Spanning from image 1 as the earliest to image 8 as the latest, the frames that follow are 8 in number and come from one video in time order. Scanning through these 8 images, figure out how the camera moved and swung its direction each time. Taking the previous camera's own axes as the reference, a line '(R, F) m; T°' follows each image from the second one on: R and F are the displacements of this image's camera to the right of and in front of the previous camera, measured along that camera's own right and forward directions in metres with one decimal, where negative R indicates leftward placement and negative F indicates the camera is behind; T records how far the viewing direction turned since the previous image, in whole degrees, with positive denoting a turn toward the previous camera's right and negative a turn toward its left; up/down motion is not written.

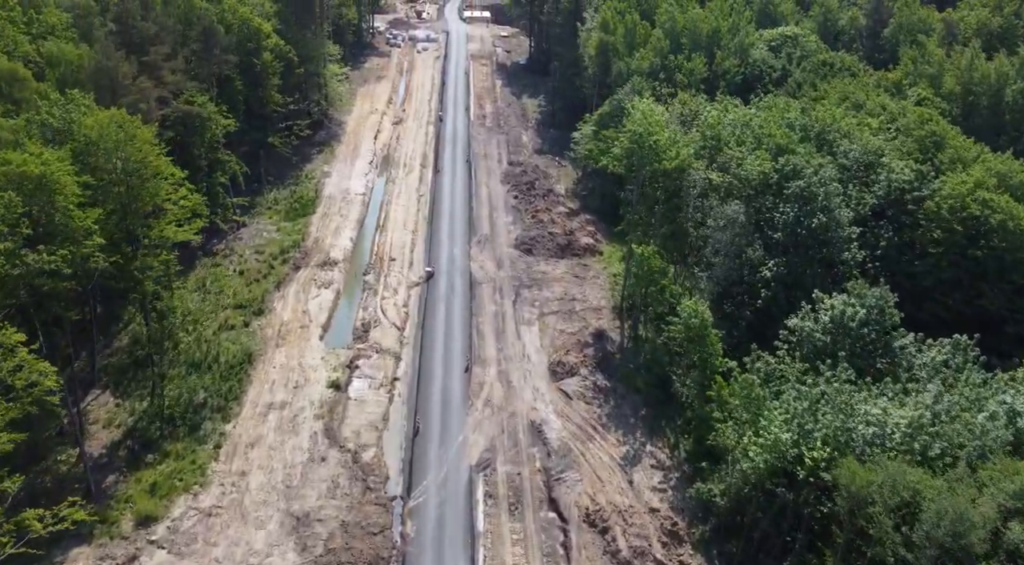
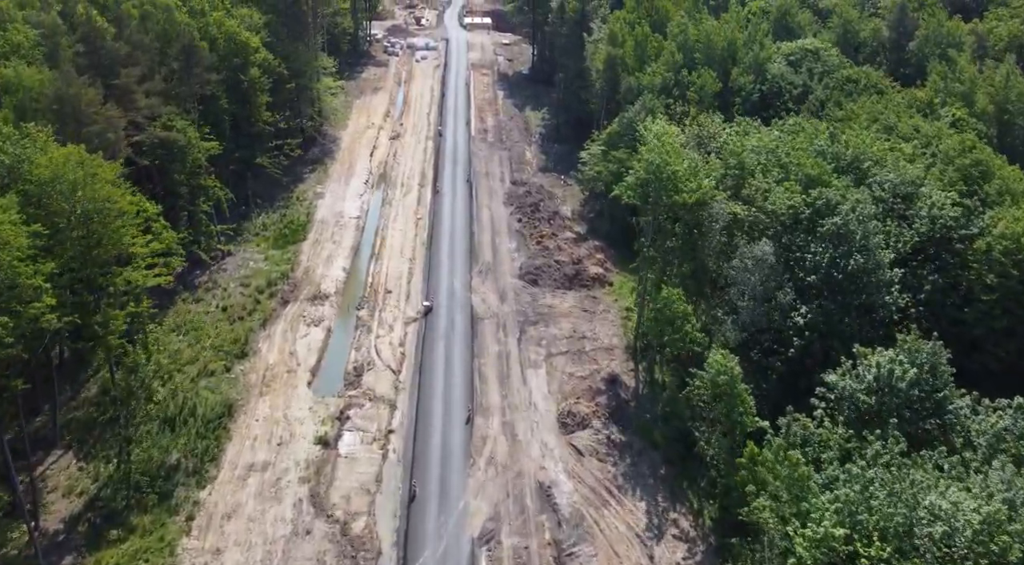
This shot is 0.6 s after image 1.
(-0.3, +4.6) m; 0°
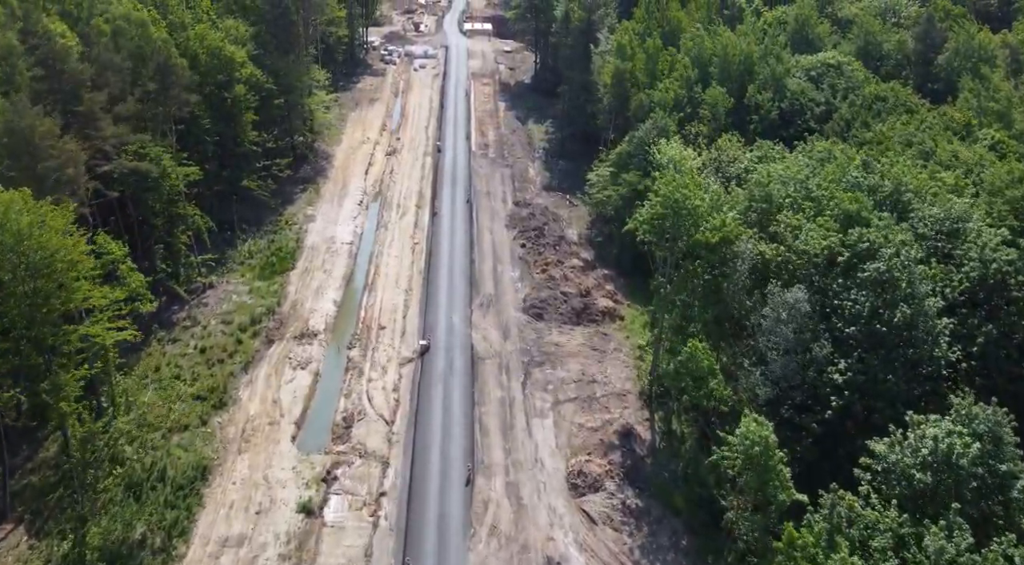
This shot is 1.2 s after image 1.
(-0.2, +4.7) m; 0°
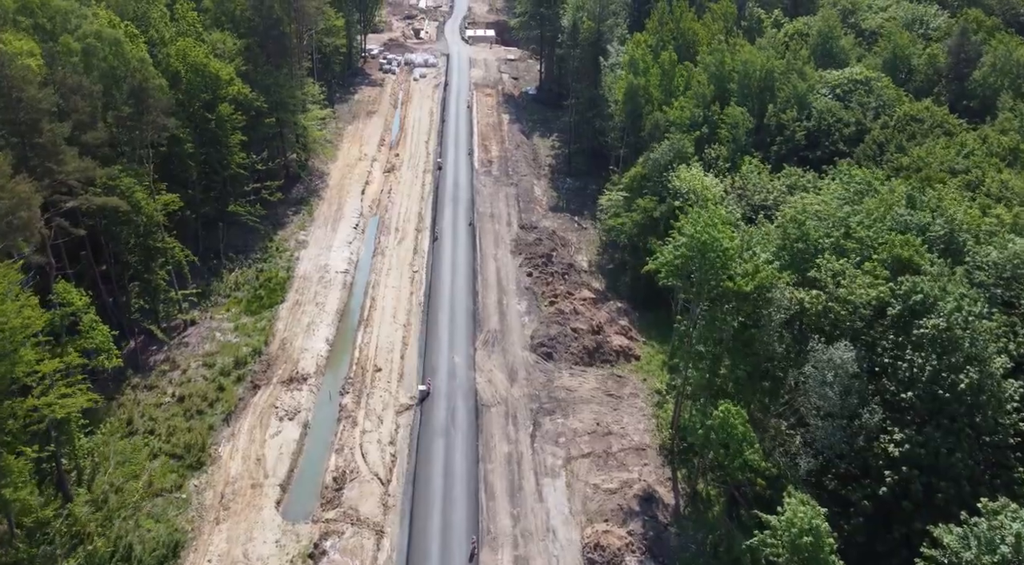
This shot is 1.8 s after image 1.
(-0.4, +4.6) m; 0°
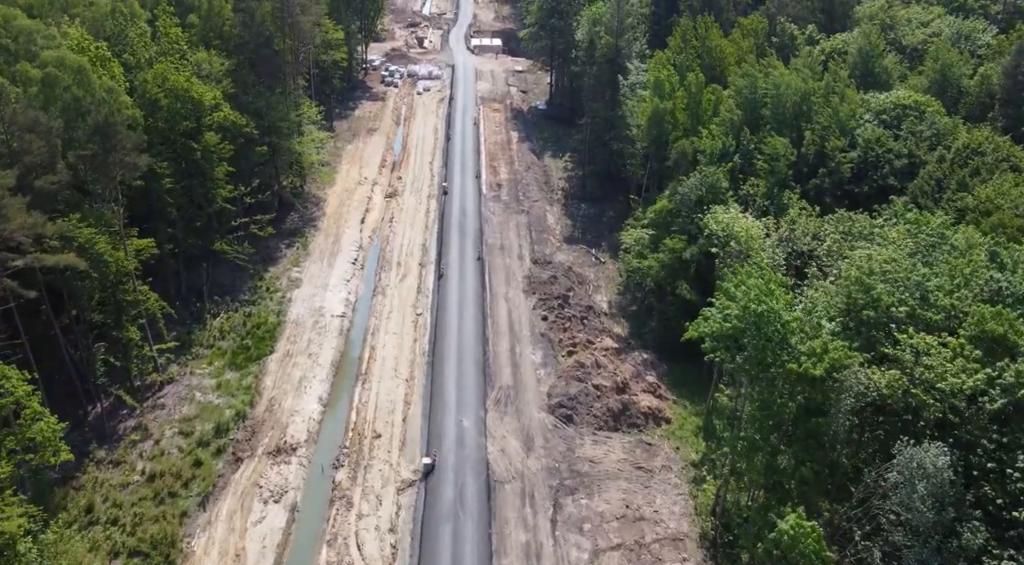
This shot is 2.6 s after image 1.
(-0.8, +6.1) m; 0°
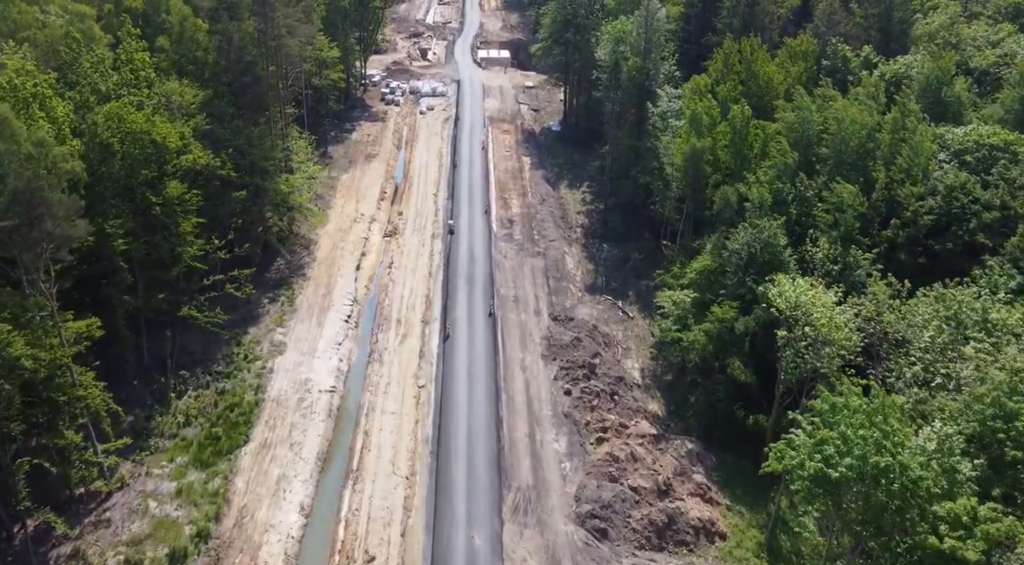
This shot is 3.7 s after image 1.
(-0.8, +8.8) m; 0°
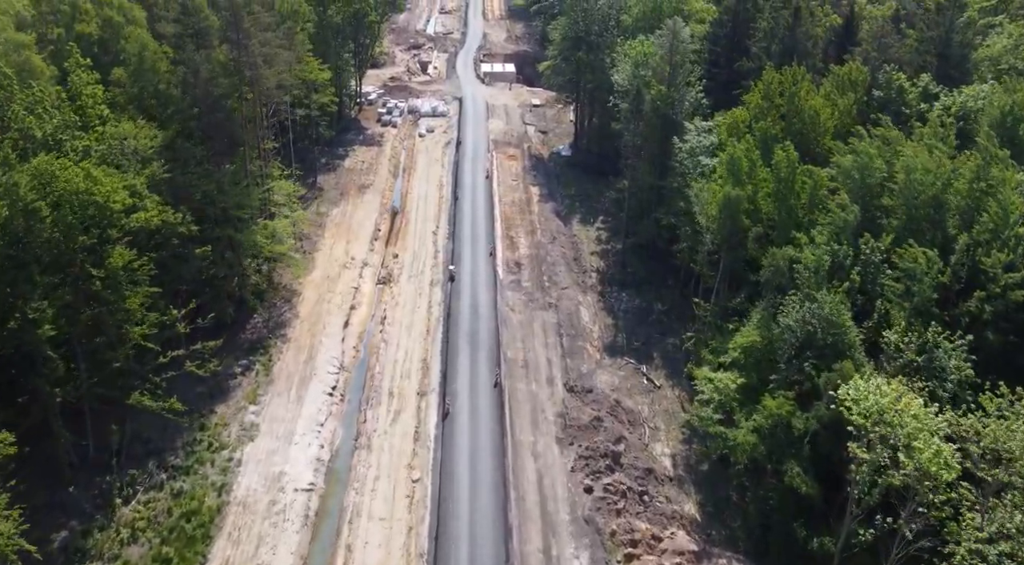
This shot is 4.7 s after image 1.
(-0.4, +8.0) m; 0°
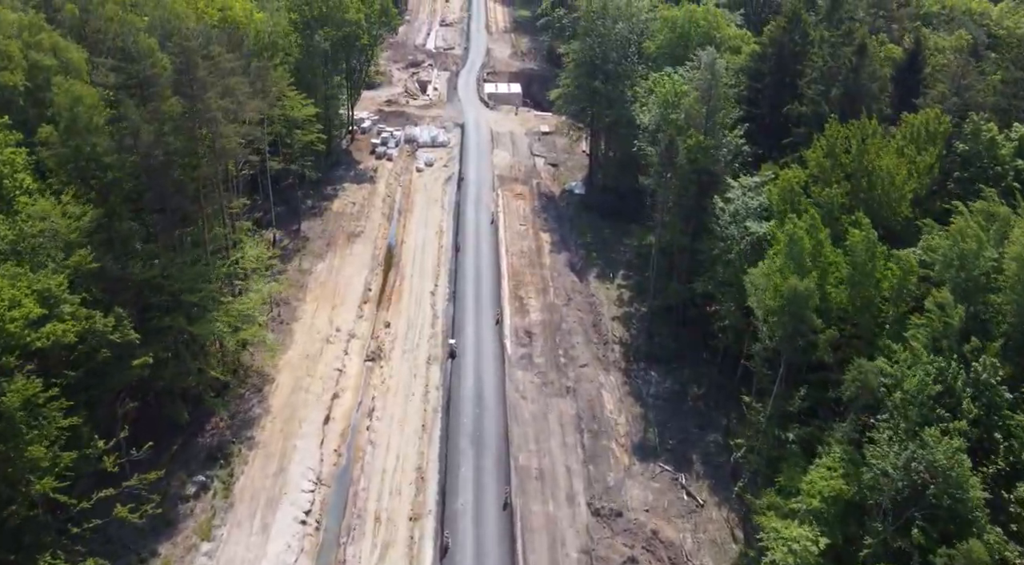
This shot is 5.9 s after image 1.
(-0.5, +9.4) m; 0°
